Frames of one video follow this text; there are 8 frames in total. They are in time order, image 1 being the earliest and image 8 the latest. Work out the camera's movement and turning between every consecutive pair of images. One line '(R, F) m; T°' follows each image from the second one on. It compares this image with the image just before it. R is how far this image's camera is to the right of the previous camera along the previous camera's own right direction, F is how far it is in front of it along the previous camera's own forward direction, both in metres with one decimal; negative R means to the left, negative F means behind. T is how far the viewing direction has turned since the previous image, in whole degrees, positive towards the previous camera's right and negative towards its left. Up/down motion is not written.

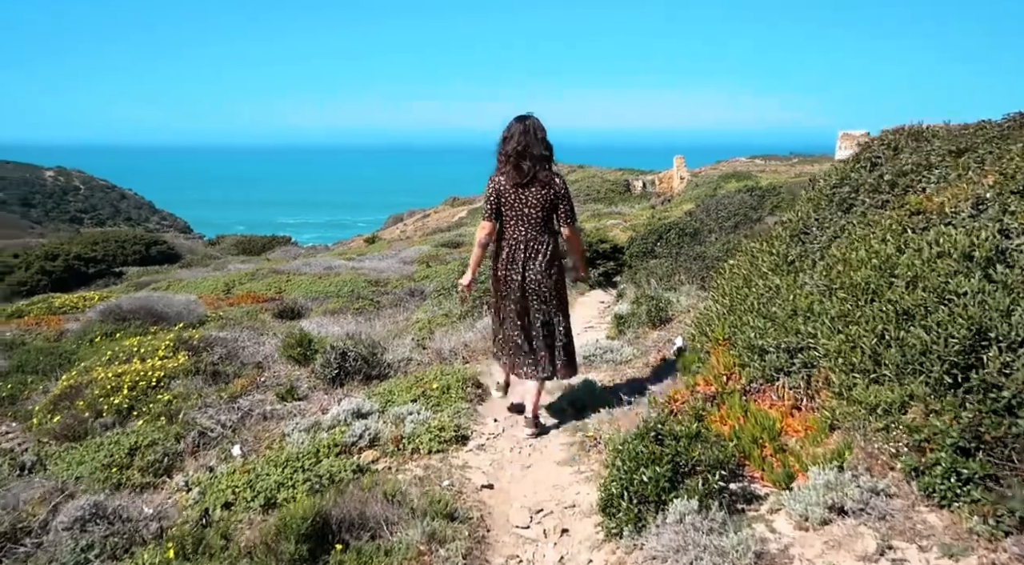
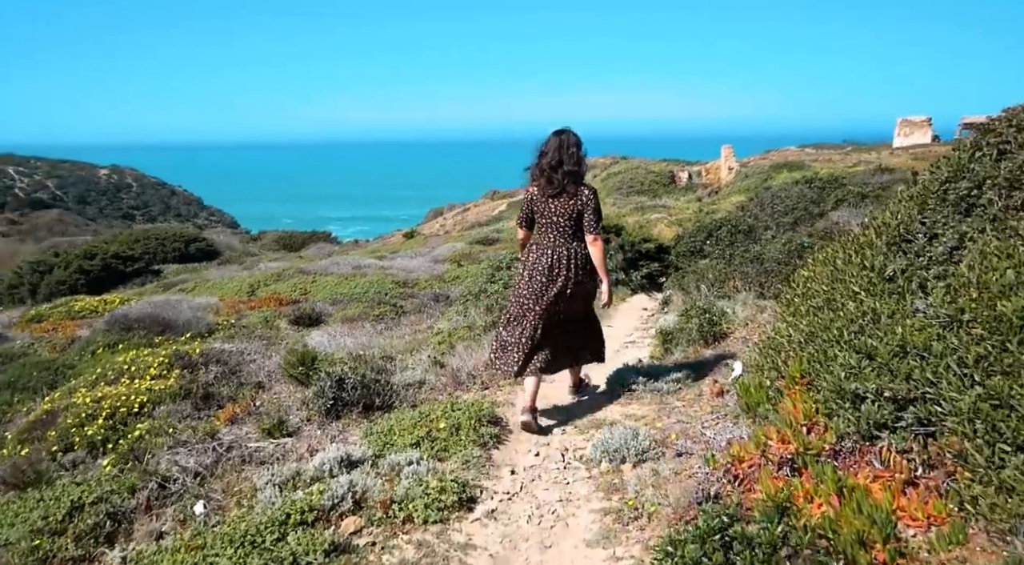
(+0.2, +1.2) m; -3°
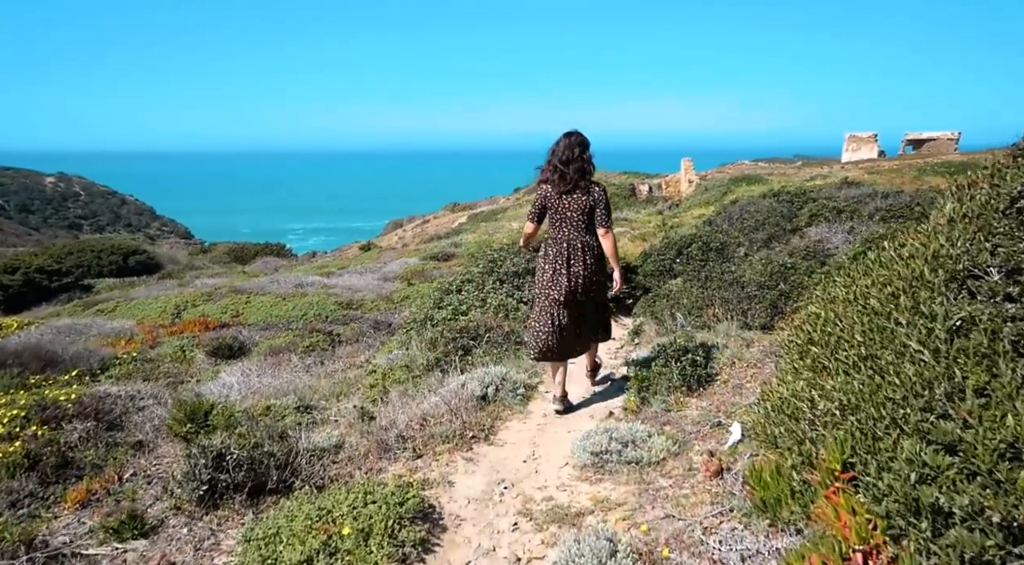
(+0.2, +1.5) m; +3°
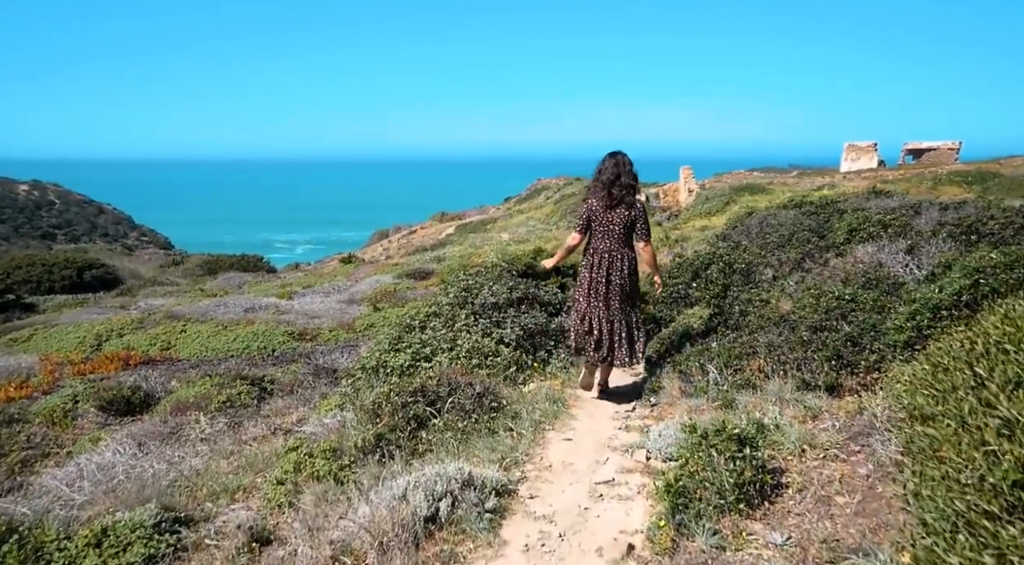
(+0.2, +2.4) m; +1°
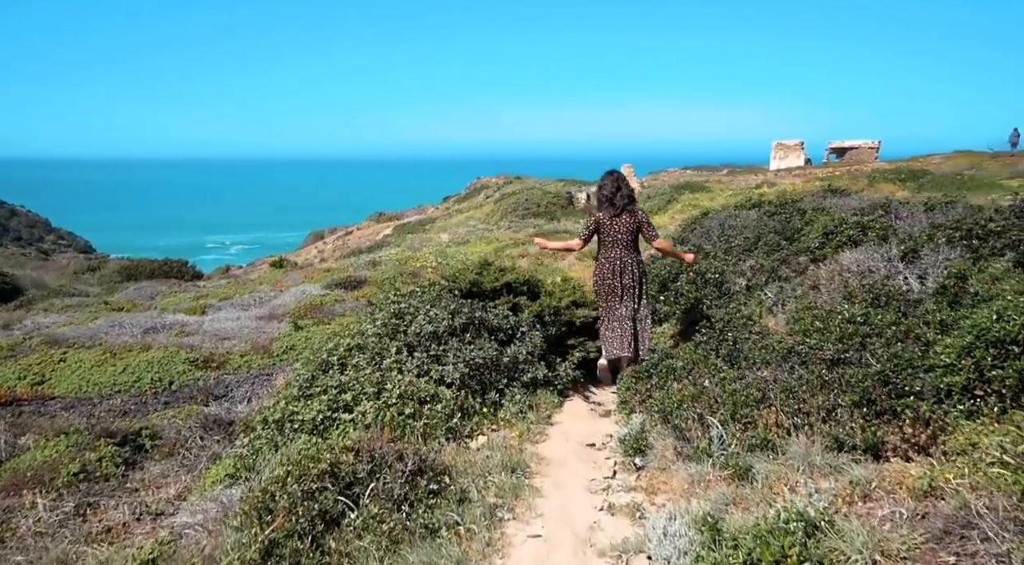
(0.0, +1.7) m; +5°
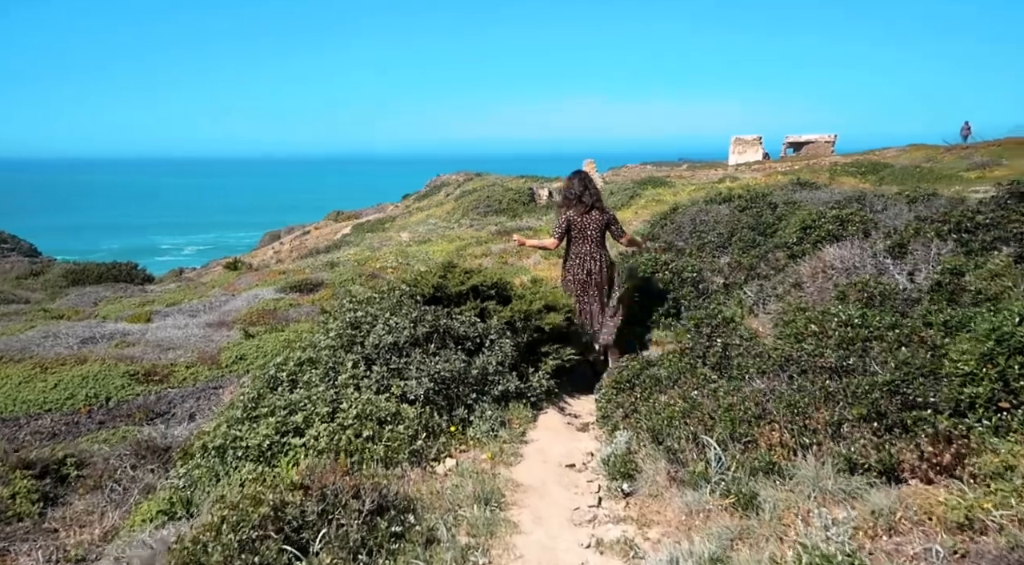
(-0.1, +0.7) m; +3°
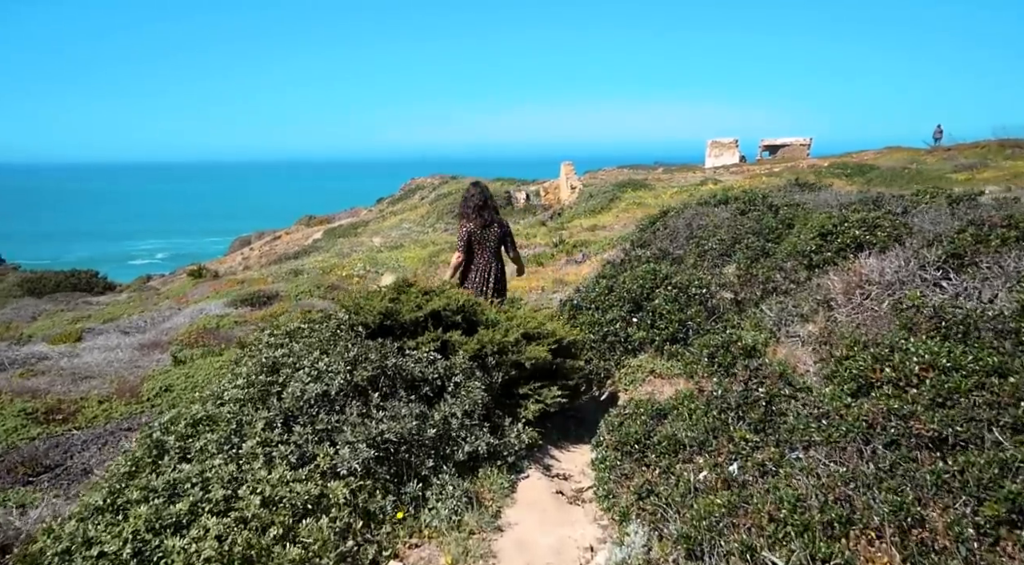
(+0.1, +1.7) m; +2°
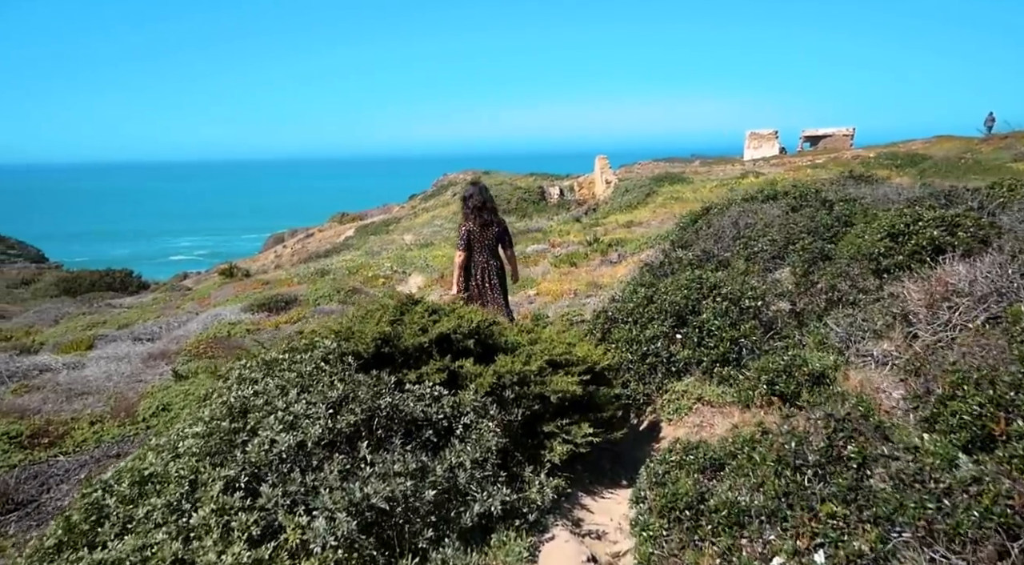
(+0.1, +1.0) m; -3°
